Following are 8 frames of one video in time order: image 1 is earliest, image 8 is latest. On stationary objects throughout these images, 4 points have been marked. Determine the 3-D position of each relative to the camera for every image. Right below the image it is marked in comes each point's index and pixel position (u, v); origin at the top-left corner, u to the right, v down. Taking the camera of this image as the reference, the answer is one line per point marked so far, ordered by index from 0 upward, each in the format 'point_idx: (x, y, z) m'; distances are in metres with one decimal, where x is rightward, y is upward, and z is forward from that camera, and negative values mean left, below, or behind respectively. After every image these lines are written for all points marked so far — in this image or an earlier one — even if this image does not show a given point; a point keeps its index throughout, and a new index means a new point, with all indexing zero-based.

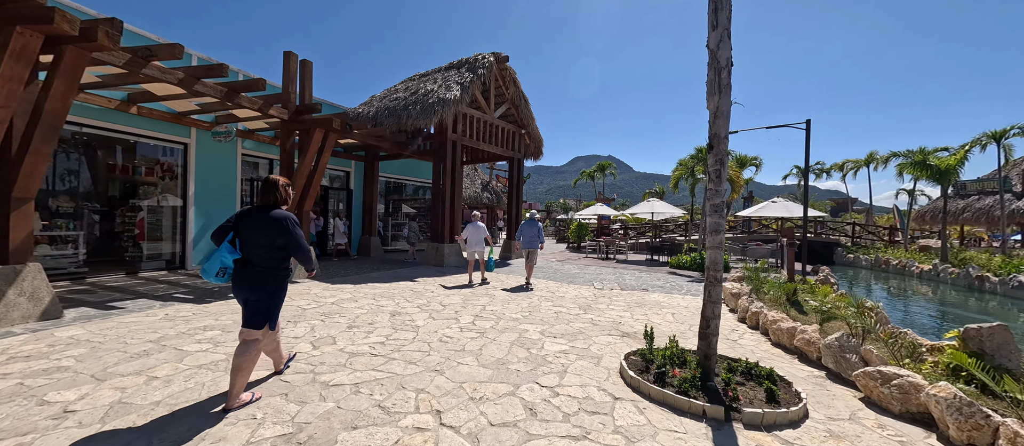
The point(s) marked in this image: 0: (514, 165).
0: (+0.1, +1.9, +13.4) m
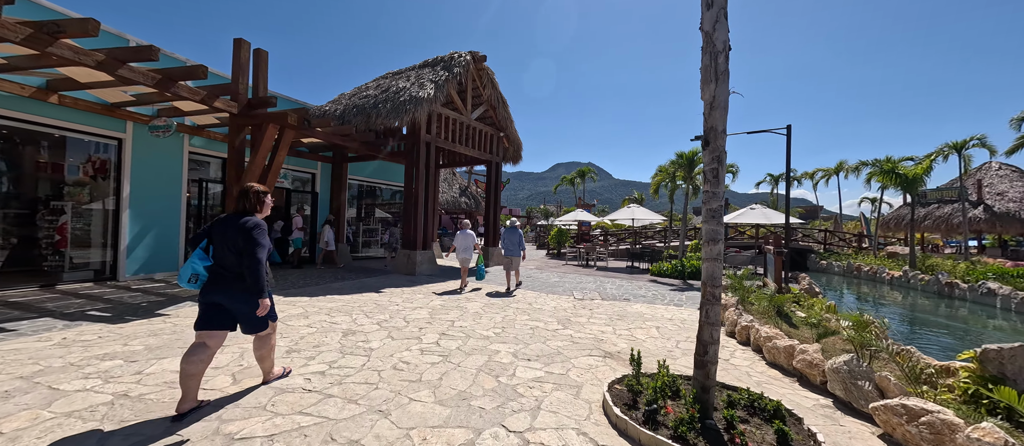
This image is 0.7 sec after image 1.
0: (-0.6, +1.7, +12.8) m
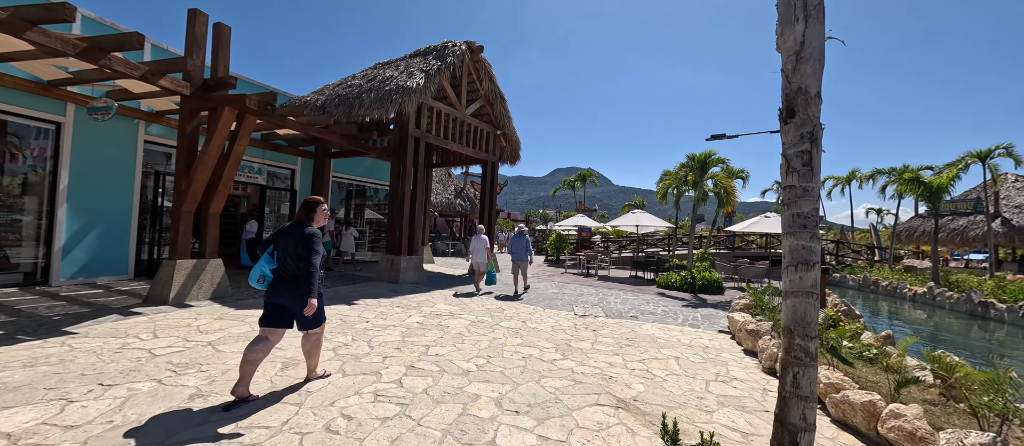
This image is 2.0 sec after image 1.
0: (-0.7, +1.6, +11.7) m
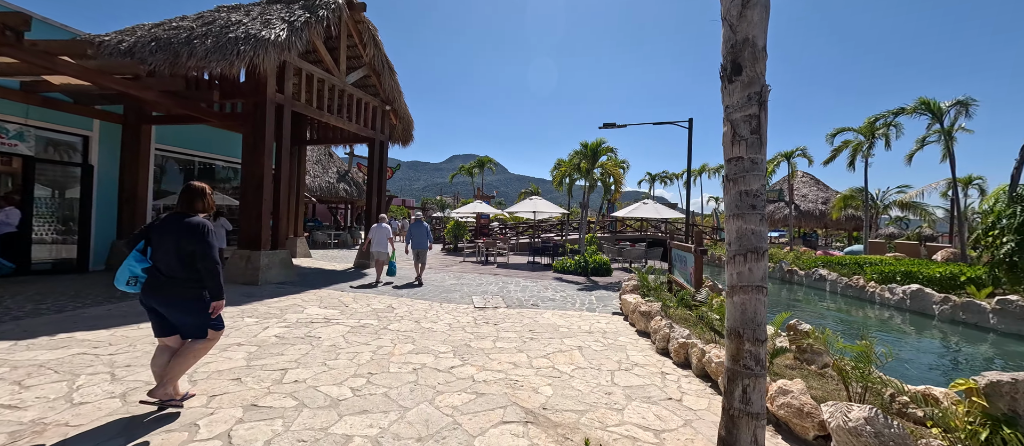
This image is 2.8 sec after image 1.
0: (-3.6, +1.9, +10.4) m
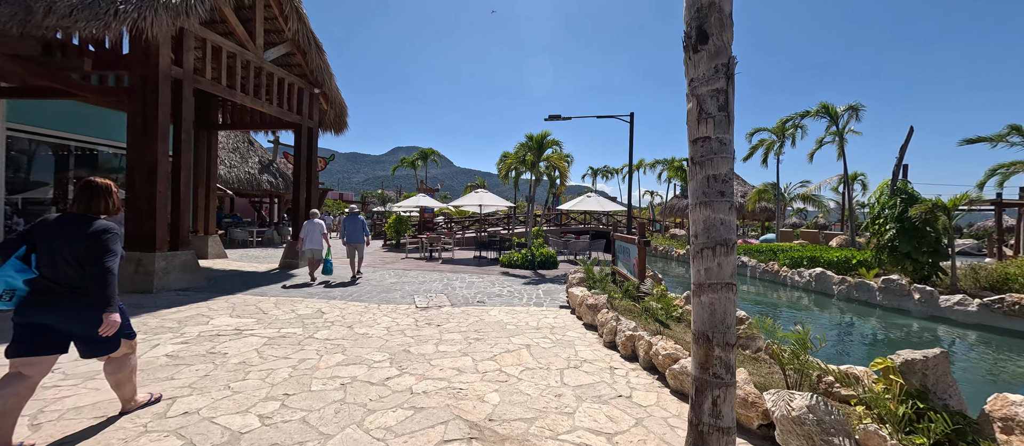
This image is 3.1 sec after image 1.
0: (-5.0, +2.0, +9.4) m
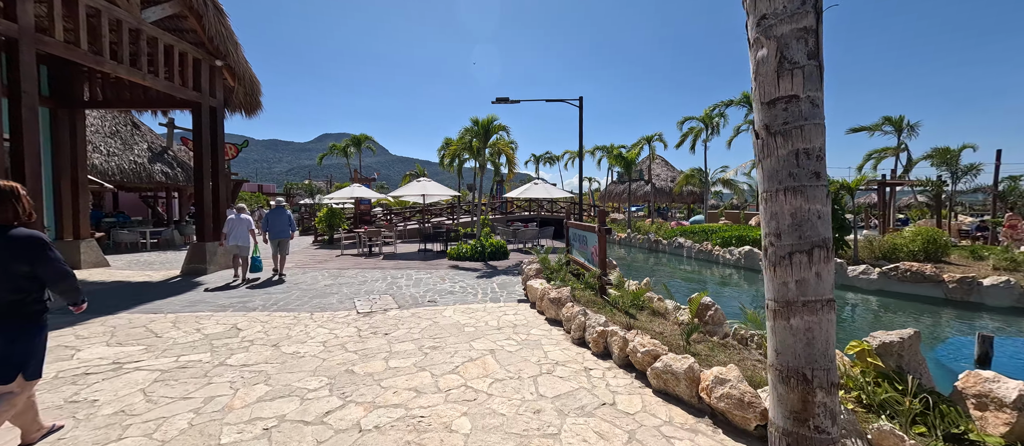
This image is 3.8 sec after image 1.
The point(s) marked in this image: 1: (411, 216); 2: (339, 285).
0: (-6.2, +2.1, +8.0) m
1: (-4.7, +0.3, +18.2) m
2: (-3.1, -1.1, +6.9) m
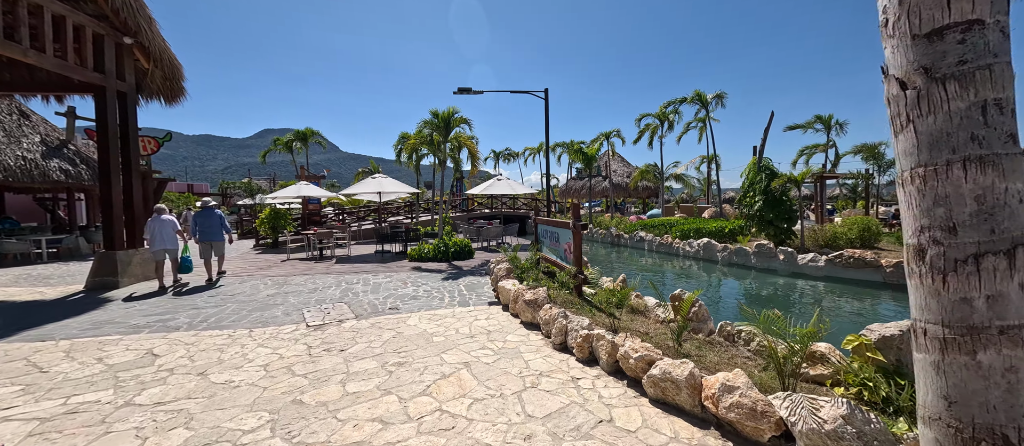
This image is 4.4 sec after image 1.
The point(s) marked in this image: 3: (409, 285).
0: (-6.8, +2.0, +6.8) m
1: (-6.4, +0.3, +17.1) m
2: (-3.5, -1.1, +6.1) m
3: (-1.9, -1.1, +7.0) m
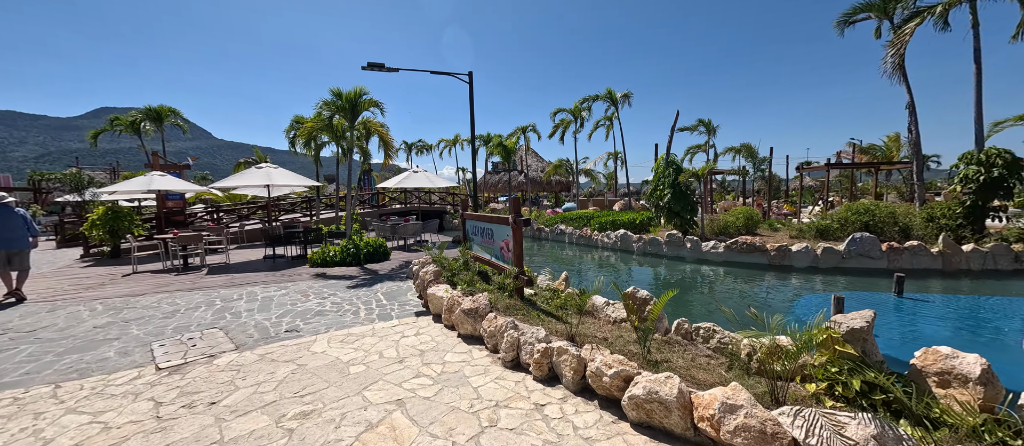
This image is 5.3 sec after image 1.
0: (-7.8, +1.9, +4.4) m
1: (-9.6, +0.3, +14.6) m
2: (-4.4, -1.2, +4.5) m
3: (-2.9, -1.1, +5.7) m
